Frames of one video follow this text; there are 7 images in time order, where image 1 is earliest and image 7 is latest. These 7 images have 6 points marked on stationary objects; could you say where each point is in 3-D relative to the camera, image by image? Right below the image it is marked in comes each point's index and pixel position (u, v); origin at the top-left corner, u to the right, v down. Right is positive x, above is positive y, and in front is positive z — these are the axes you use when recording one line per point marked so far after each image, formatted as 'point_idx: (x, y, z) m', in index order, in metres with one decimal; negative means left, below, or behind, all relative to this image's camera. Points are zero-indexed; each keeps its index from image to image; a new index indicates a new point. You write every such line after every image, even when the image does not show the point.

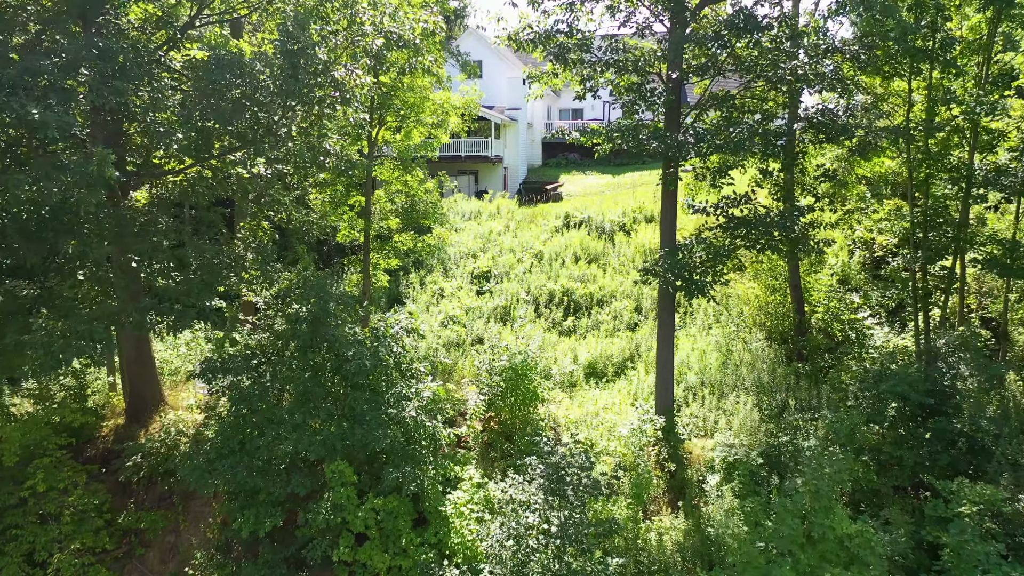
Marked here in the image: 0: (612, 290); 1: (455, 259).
0: (+1.3, 0.0, +10.2) m
1: (-0.9, +0.4, +11.7) m
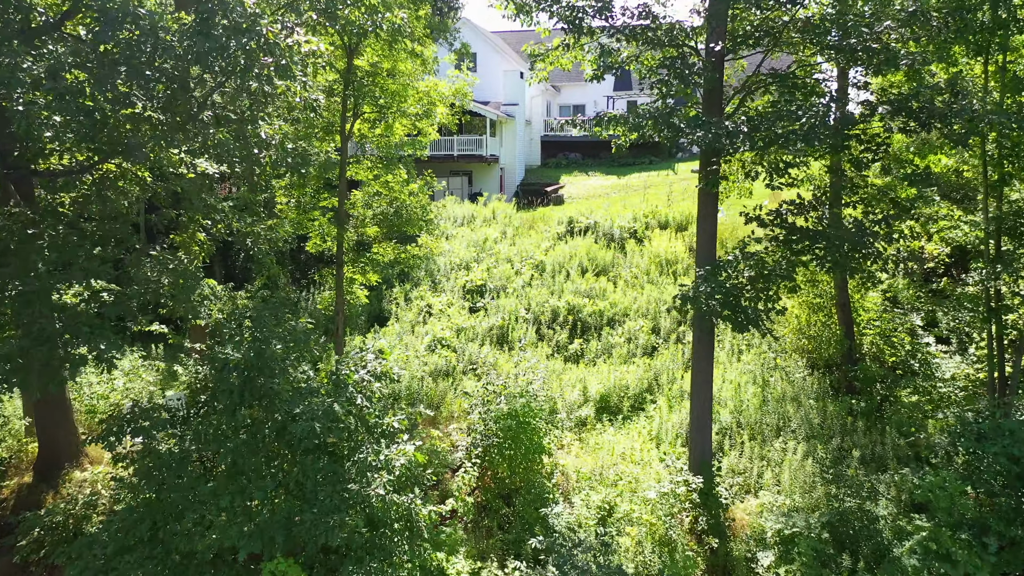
0: (+1.3, -0.2, +8.9) m
1: (-0.9, +0.2, +10.4) m
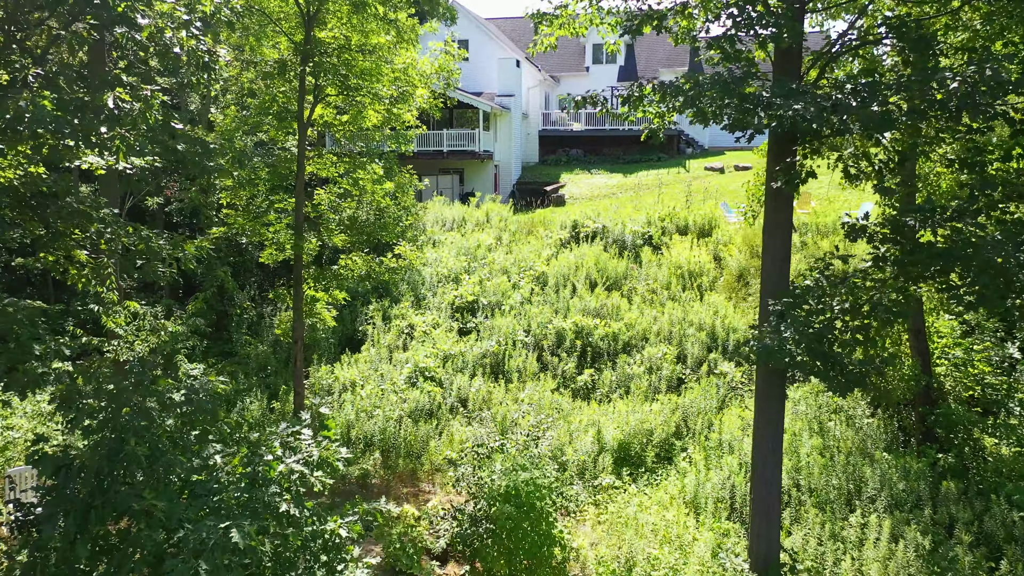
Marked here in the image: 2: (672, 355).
0: (+1.3, -0.4, +7.5) m
1: (-0.9, 0.0, +8.9) m
2: (+1.5, -0.6, +7.1) m
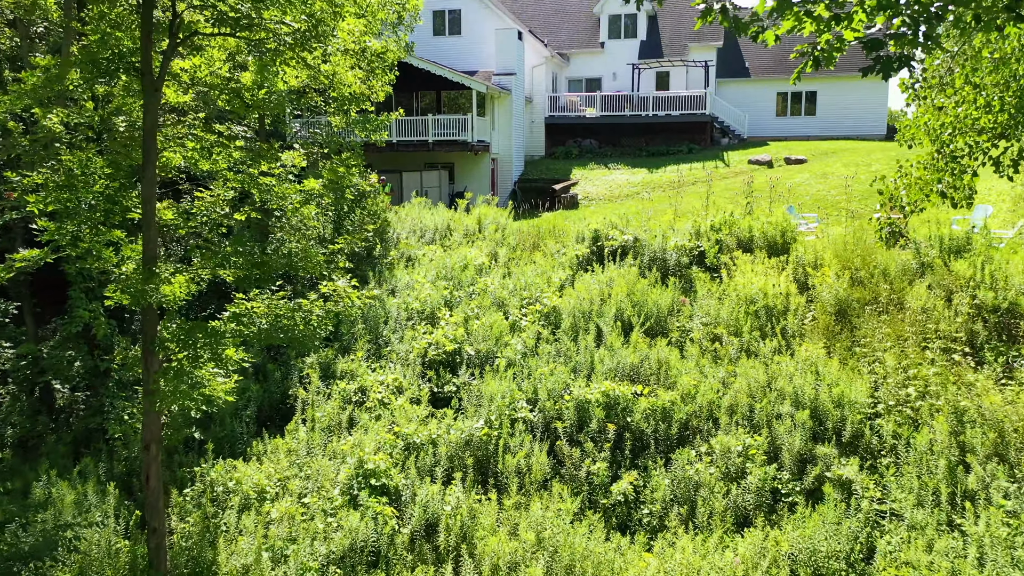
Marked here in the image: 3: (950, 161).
0: (+1.2, -0.7, +4.9) m
1: (-0.9, -0.3, +6.4) m
2: (+1.4, -0.9, +4.5) m
3: (+2.3, +0.7, +4.1) m
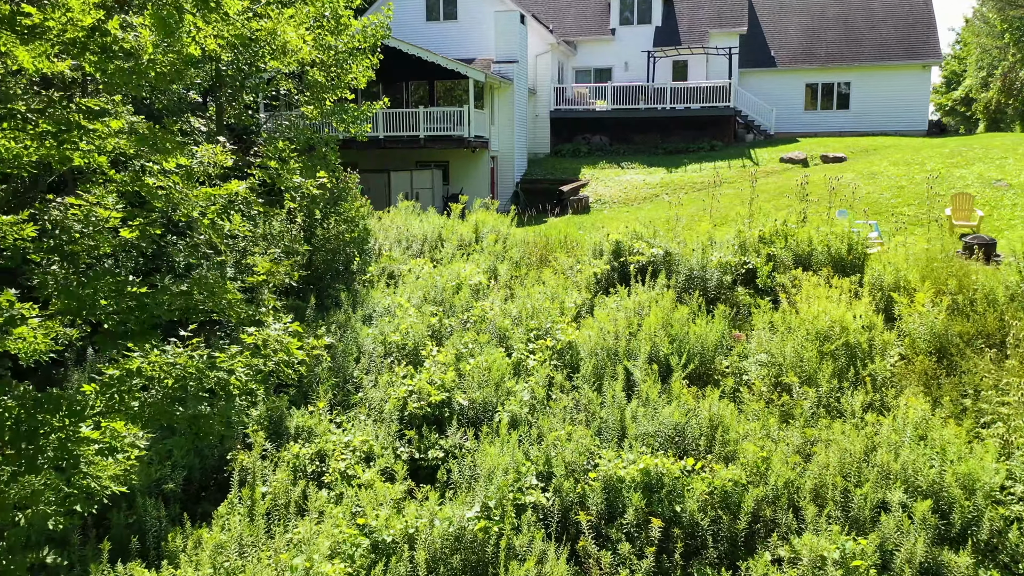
0: (+1.3, -0.9, +3.6) m
1: (-0.9, -0.5, +5.1) m
2: (+1.5, -1.1, +3.2) m
3: (+2.3, +0.5, +2.8) m
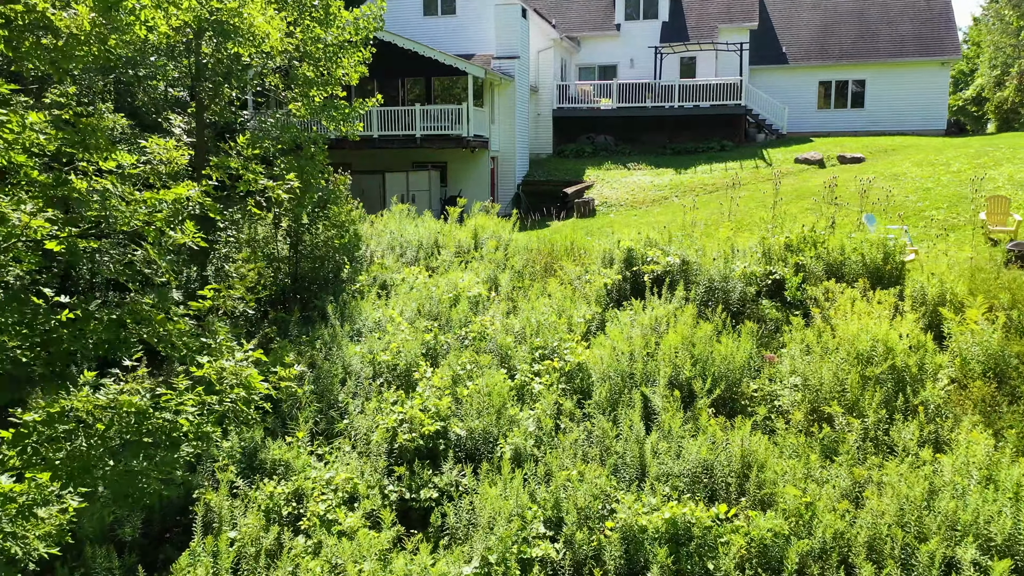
0: (+1.3, -1.0, +3.1) m
1: (-0.9, -0.6, +4.6) m
2: (+1.5, -1.2, +2.7) m
3: (+2.3, +0.4, +2.3) m
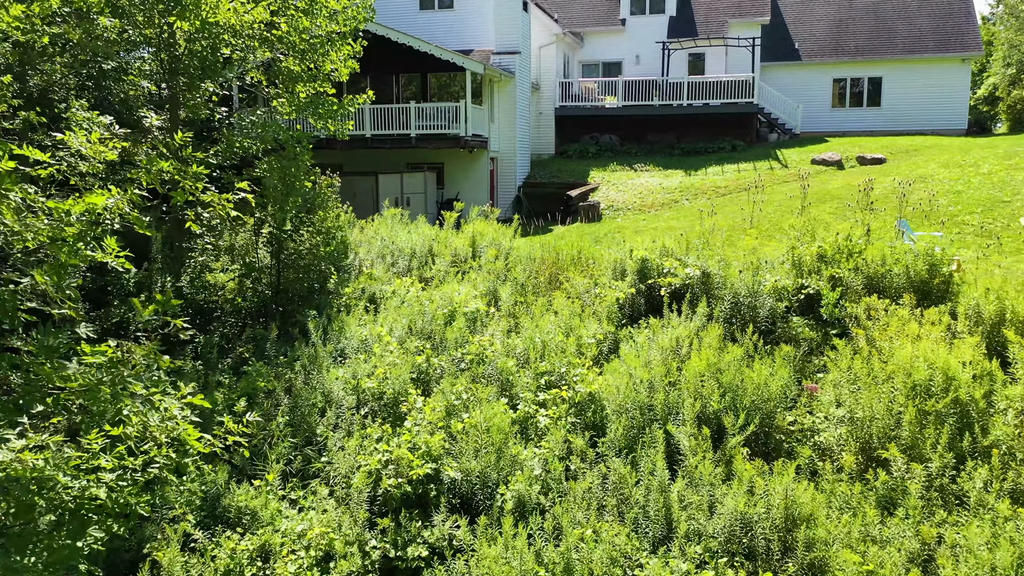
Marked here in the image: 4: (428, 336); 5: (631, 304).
0: (+1.3, -1.1, +2.6) m
1: (-0.9, -0.6, +4.0) m
2: (+1.5, -1.3, +2.2) m
3: (+2.4, +0.3, +1.8) m
4: (-0.5, -0.3, +4.7) m
5: (+0.7, -0.1, +4.8) m
